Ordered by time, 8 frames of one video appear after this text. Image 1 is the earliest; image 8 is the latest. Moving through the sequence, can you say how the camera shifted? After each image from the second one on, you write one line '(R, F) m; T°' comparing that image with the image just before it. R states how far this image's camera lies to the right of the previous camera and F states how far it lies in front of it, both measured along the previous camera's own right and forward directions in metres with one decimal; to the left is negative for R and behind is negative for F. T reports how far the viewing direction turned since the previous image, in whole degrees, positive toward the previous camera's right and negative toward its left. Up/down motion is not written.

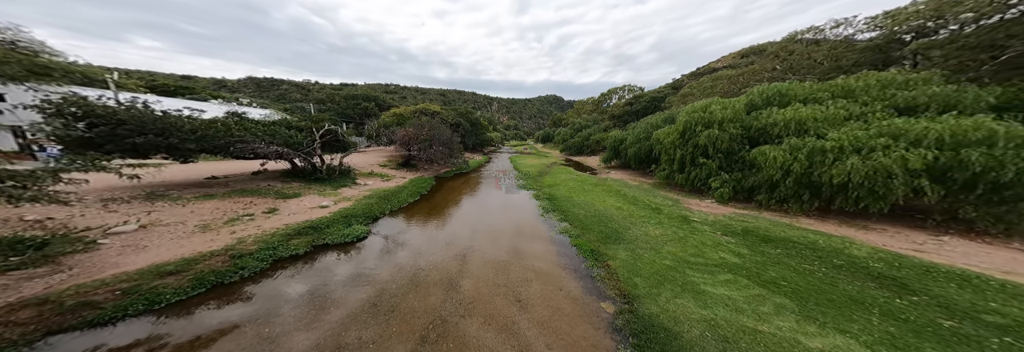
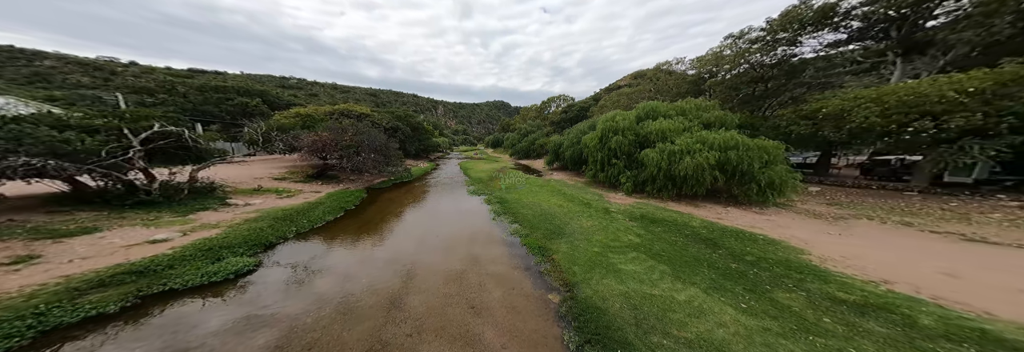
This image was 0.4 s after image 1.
(-0.1, 0.0) m; +19°
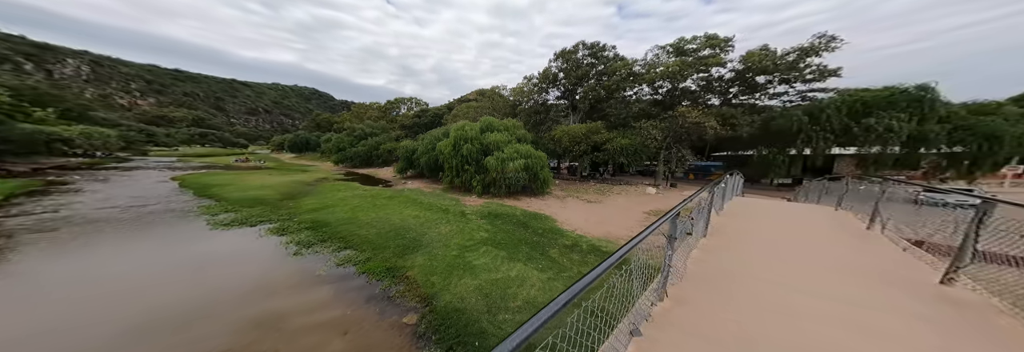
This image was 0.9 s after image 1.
(0.0, 0.0) m; +40°
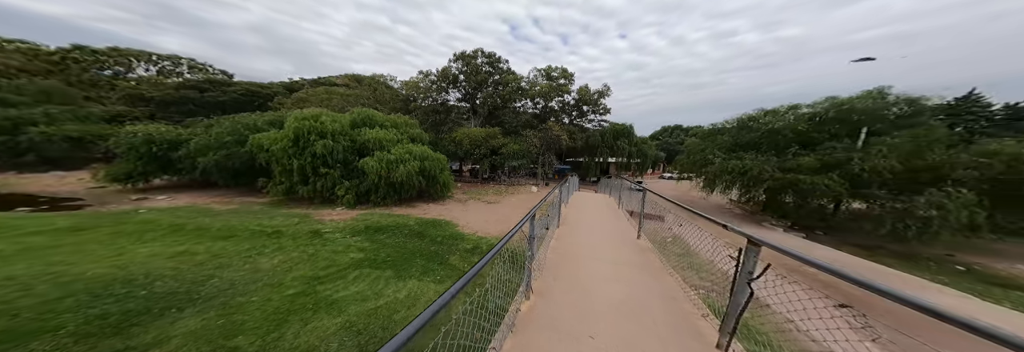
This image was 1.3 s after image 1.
(+0.3, +0.1) m; +26°
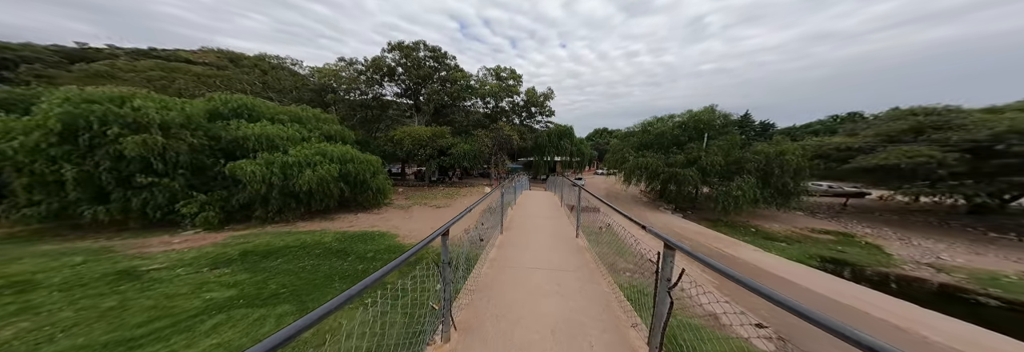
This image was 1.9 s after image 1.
(+0.5, +0.3) m; +13°
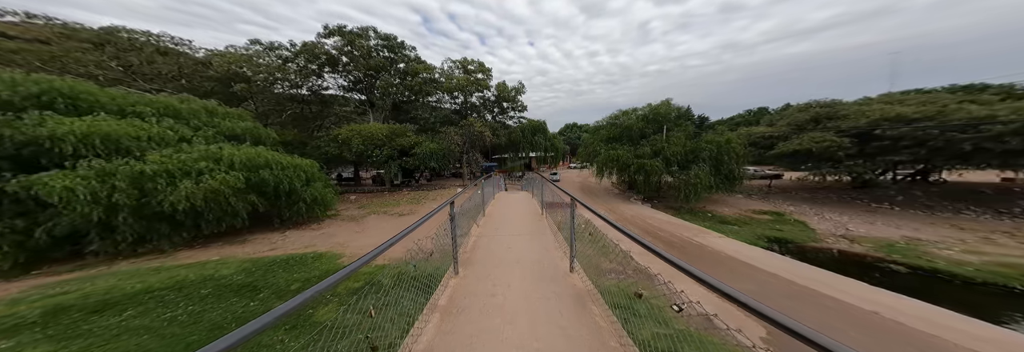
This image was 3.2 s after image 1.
(+0.2, +0.8) m; +8°
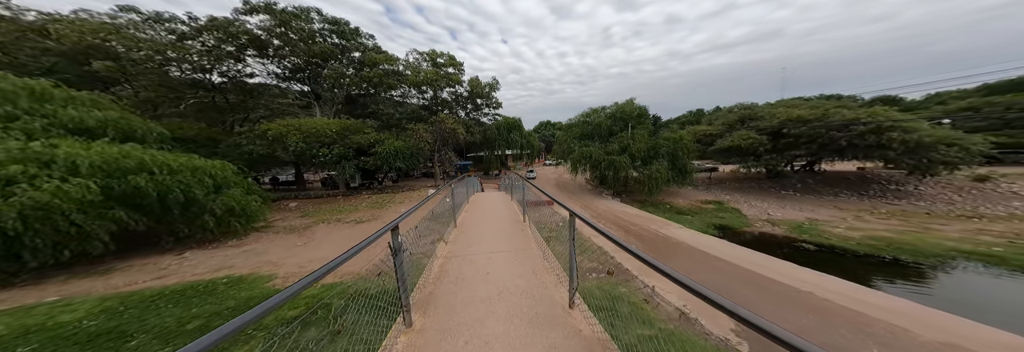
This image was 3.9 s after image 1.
(0.0, +0.4) m; +9°
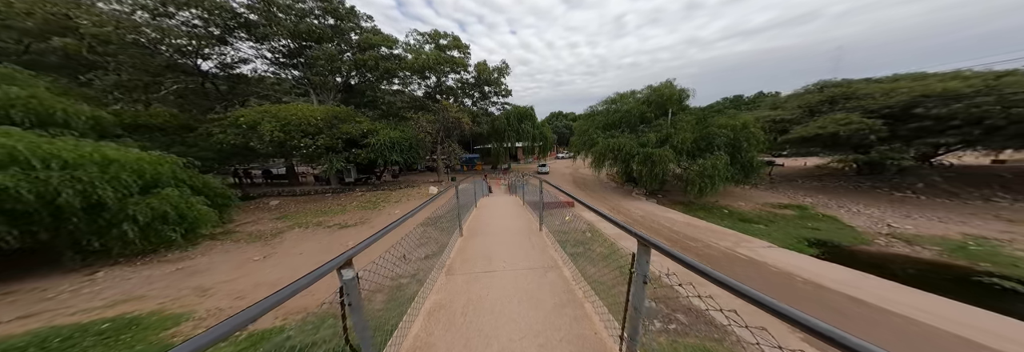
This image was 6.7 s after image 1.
(-0.3, +2.8) m; -2°
